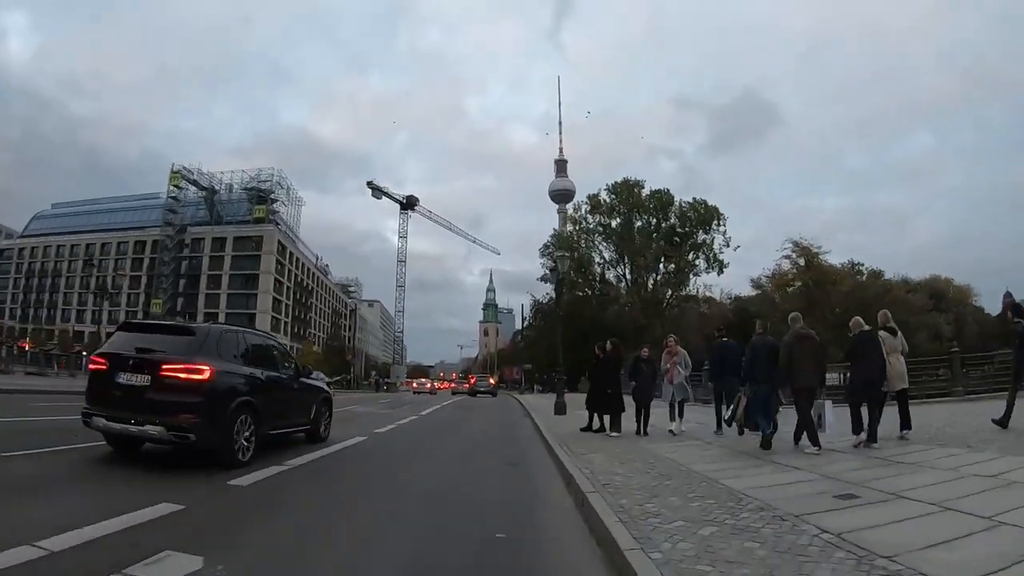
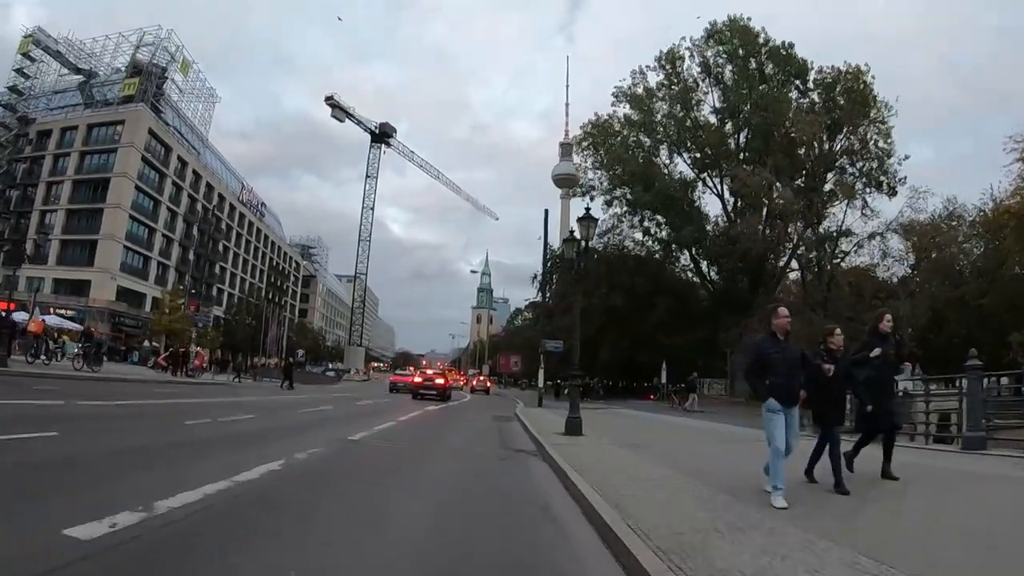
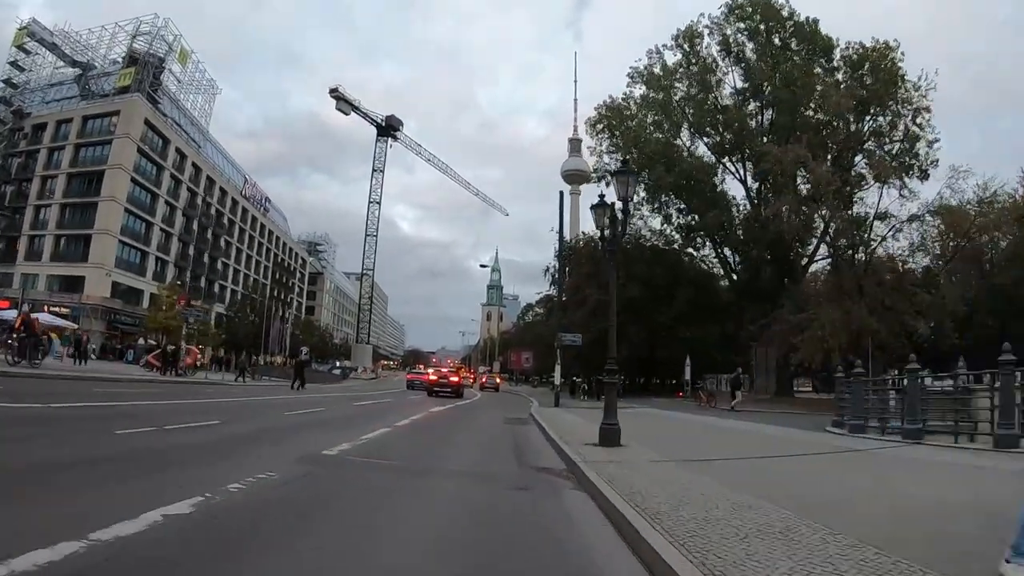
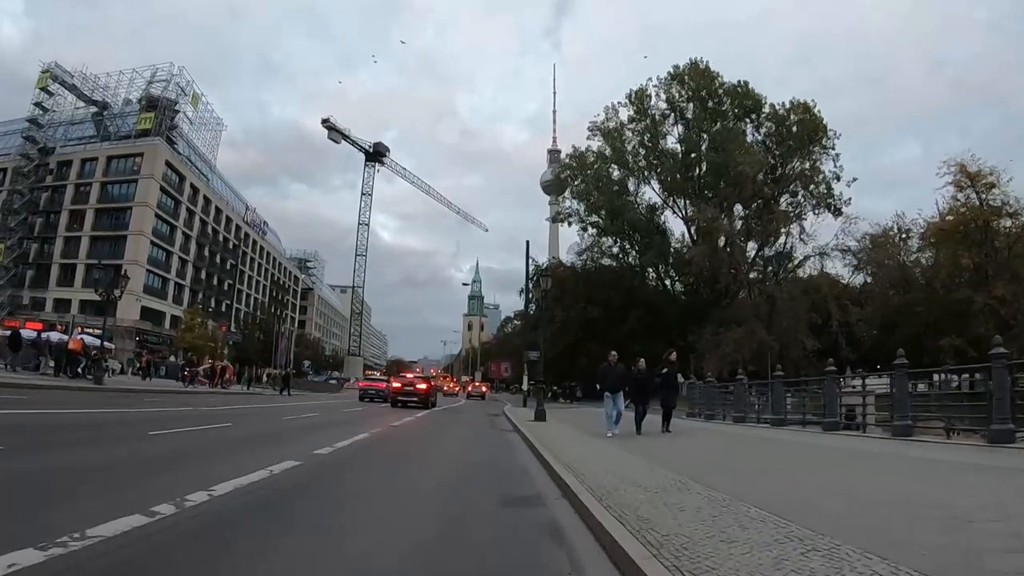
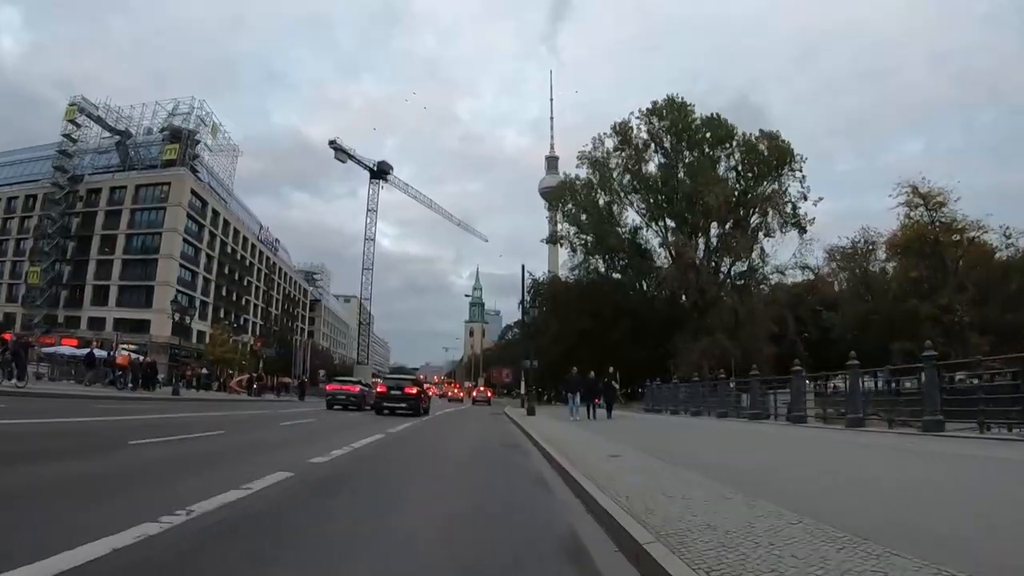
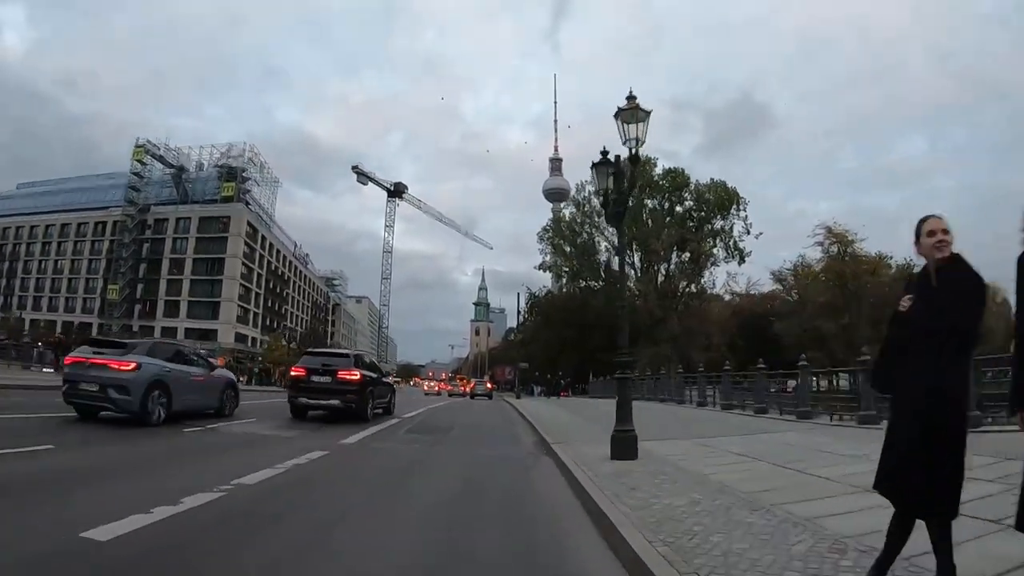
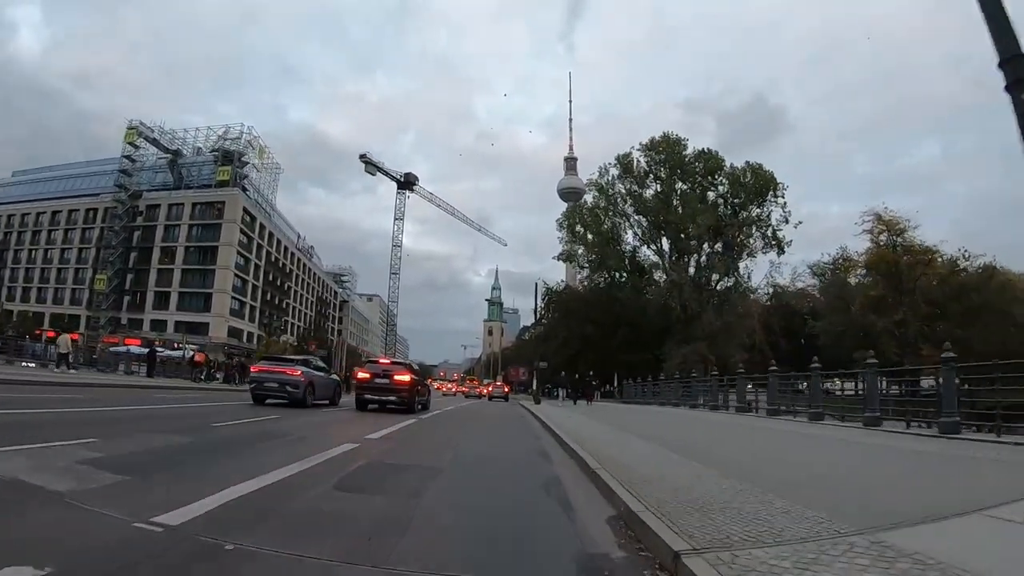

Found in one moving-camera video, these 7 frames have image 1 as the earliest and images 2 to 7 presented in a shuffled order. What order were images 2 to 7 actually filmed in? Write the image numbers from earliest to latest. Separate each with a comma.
6, 7, 5, 4, 2, 3
